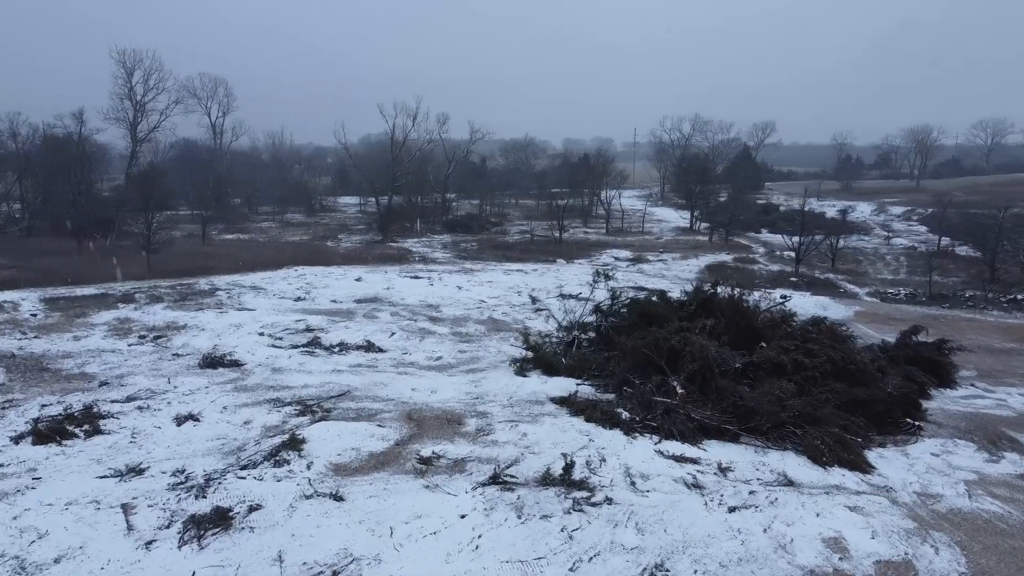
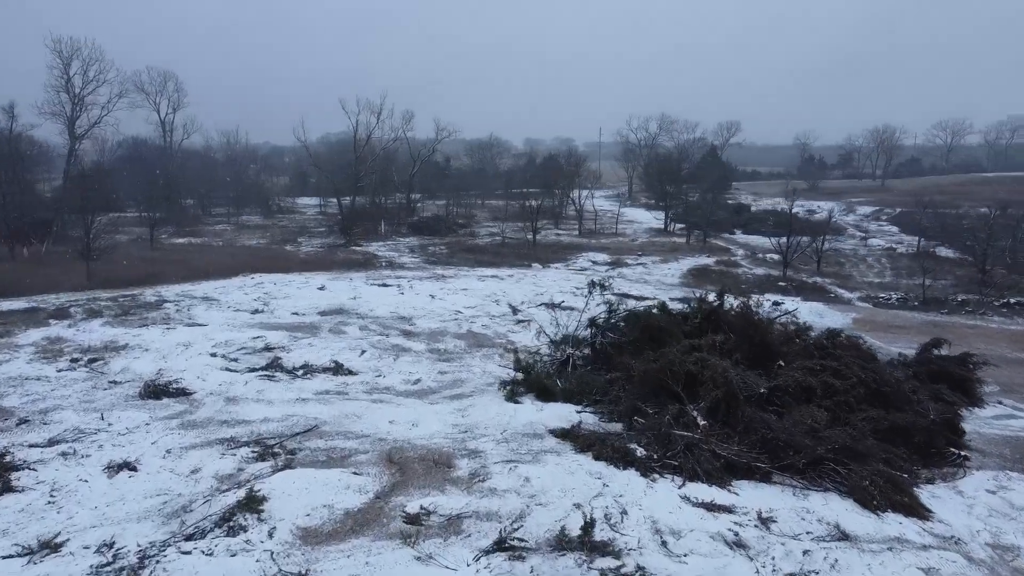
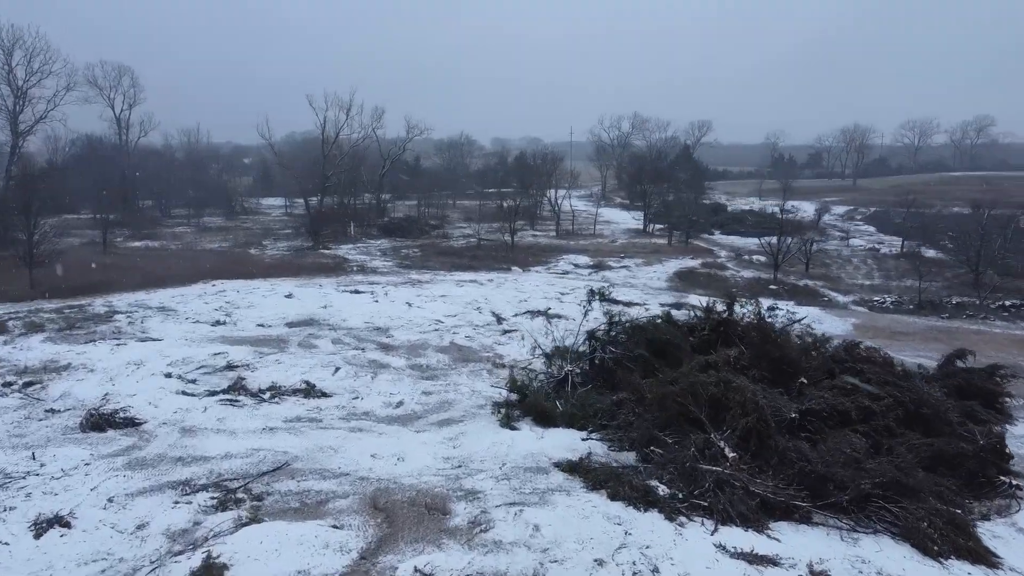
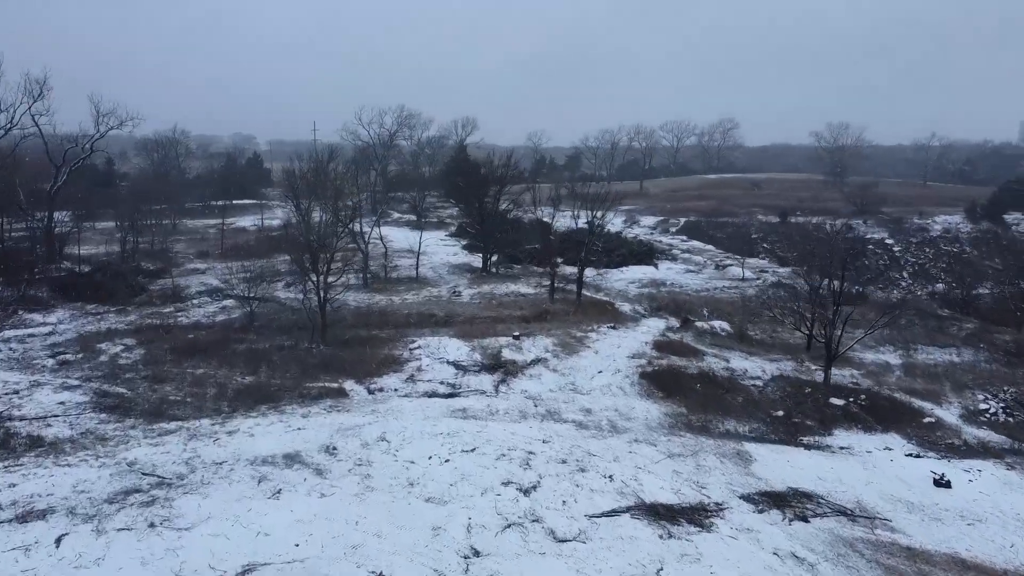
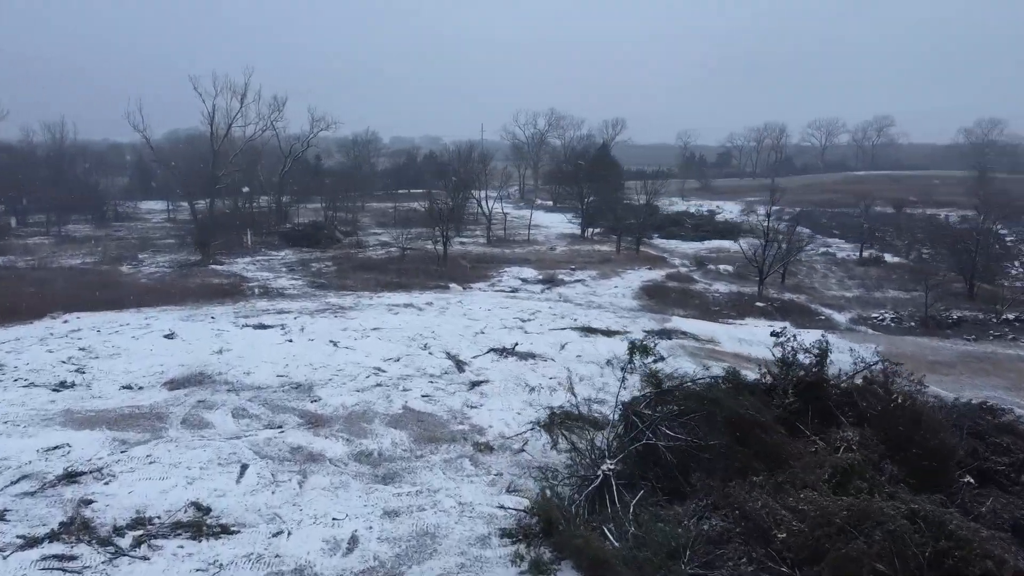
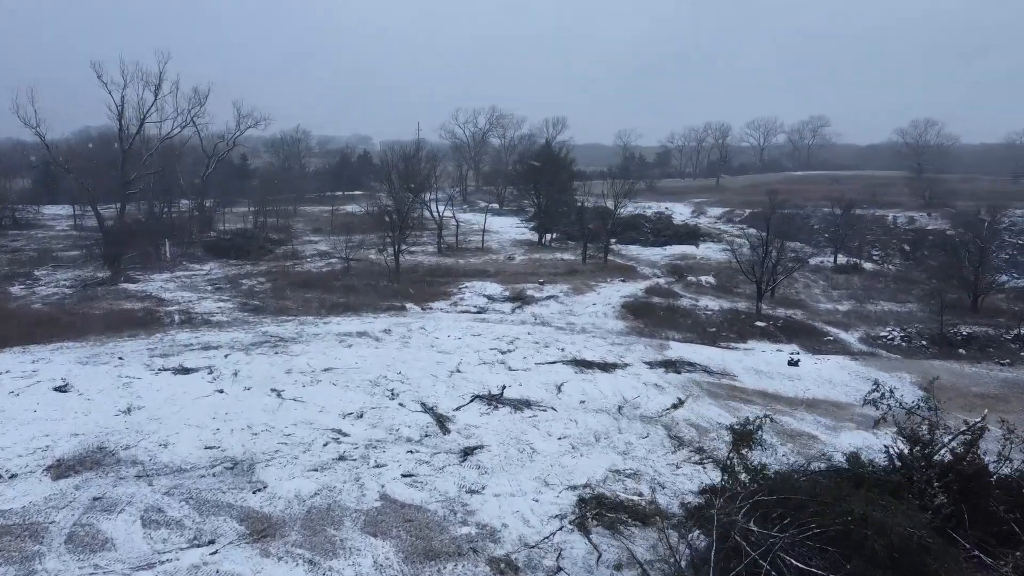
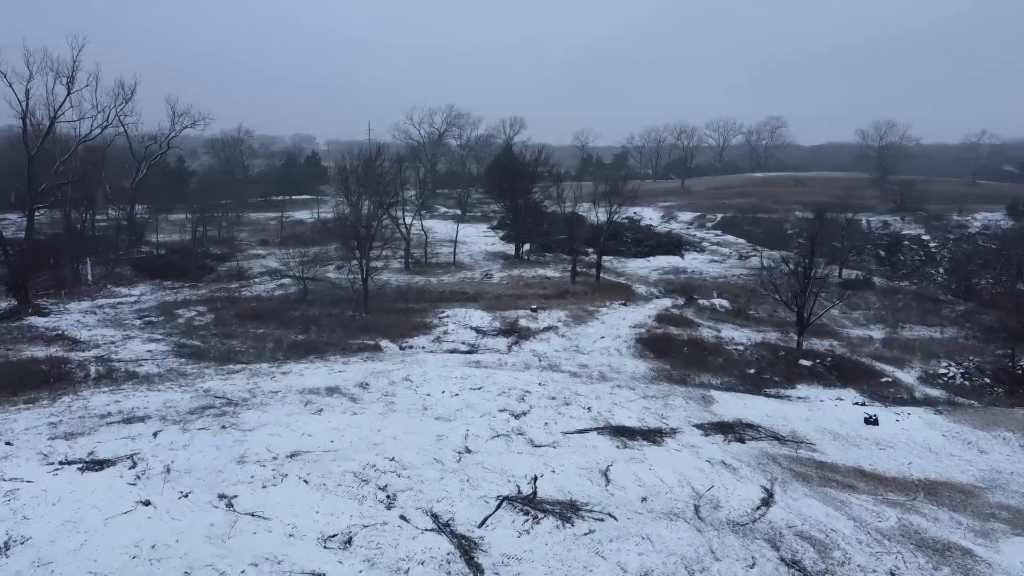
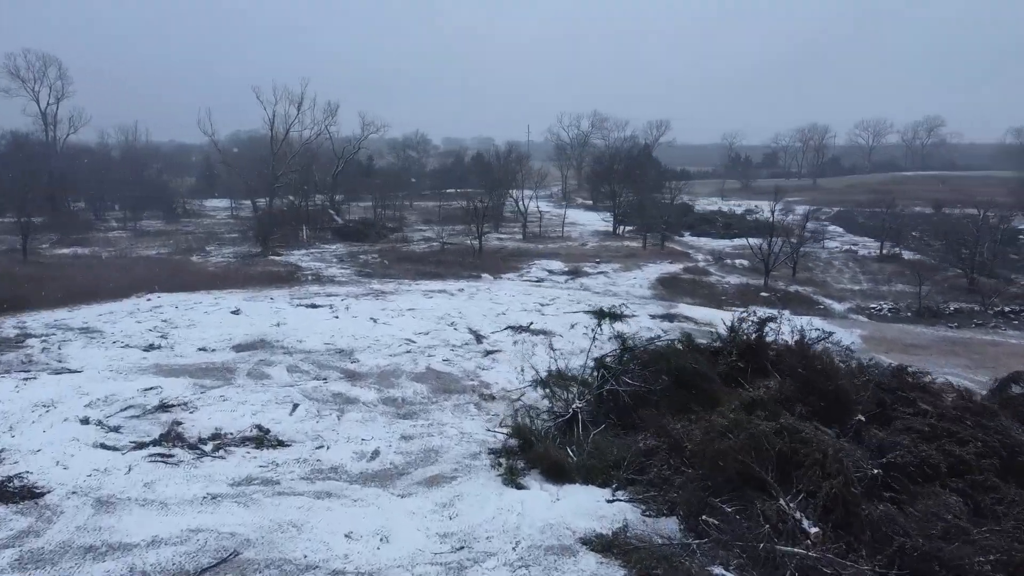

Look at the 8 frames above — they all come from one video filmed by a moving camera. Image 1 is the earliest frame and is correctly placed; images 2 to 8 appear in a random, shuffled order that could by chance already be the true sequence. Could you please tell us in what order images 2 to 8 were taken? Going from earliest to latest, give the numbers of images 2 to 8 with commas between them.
2, 3, 8, 5, 6, 7, 4
